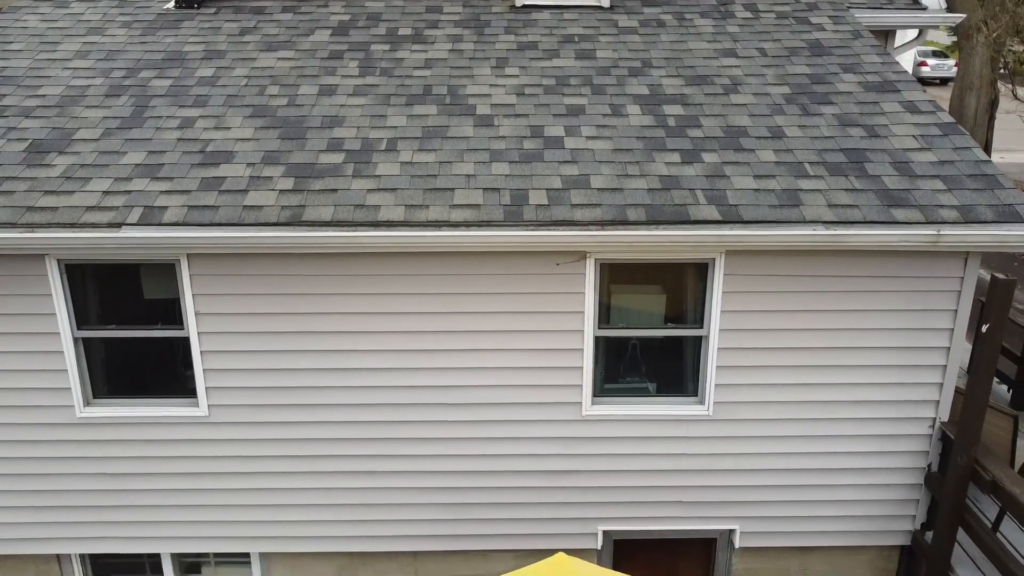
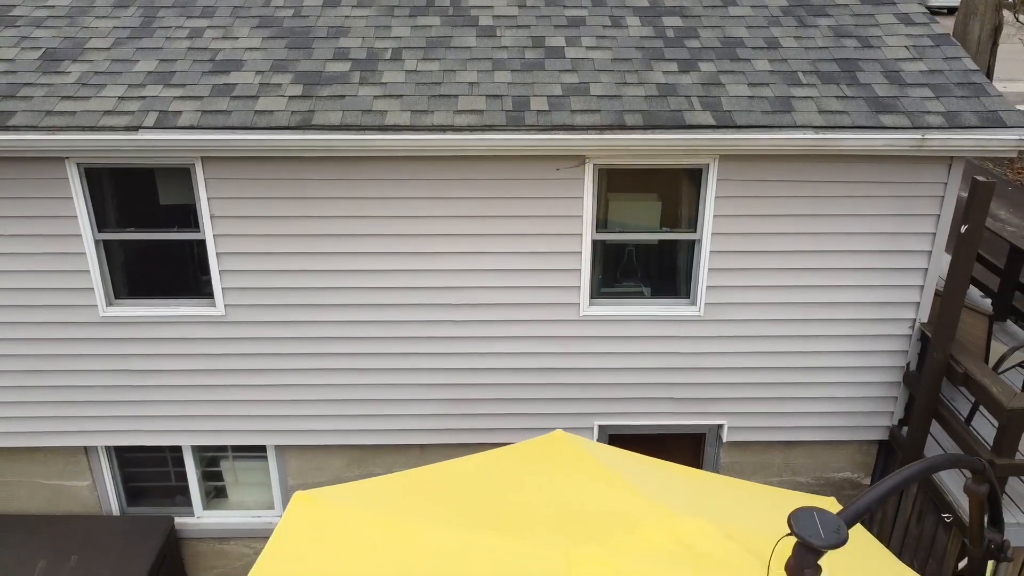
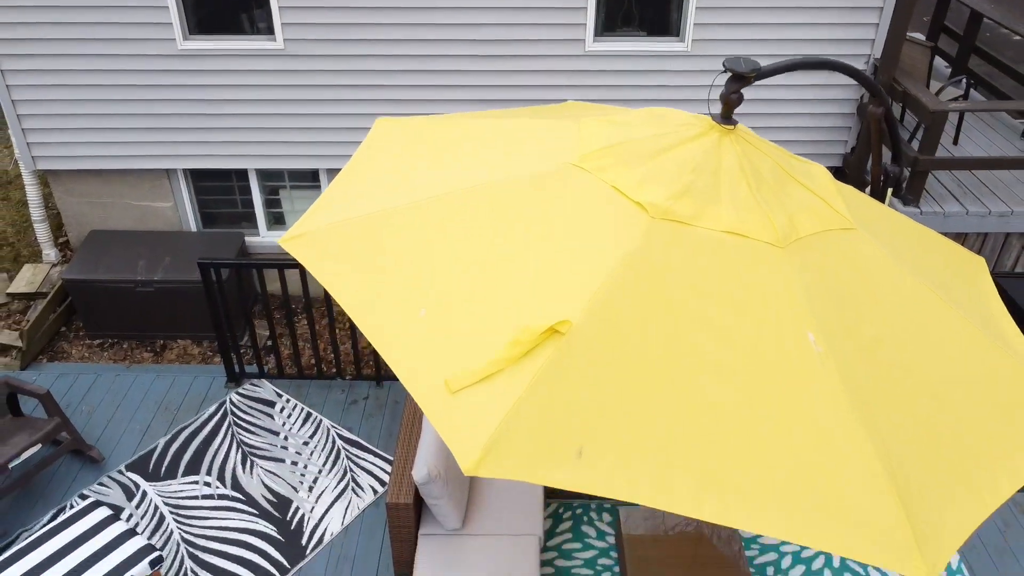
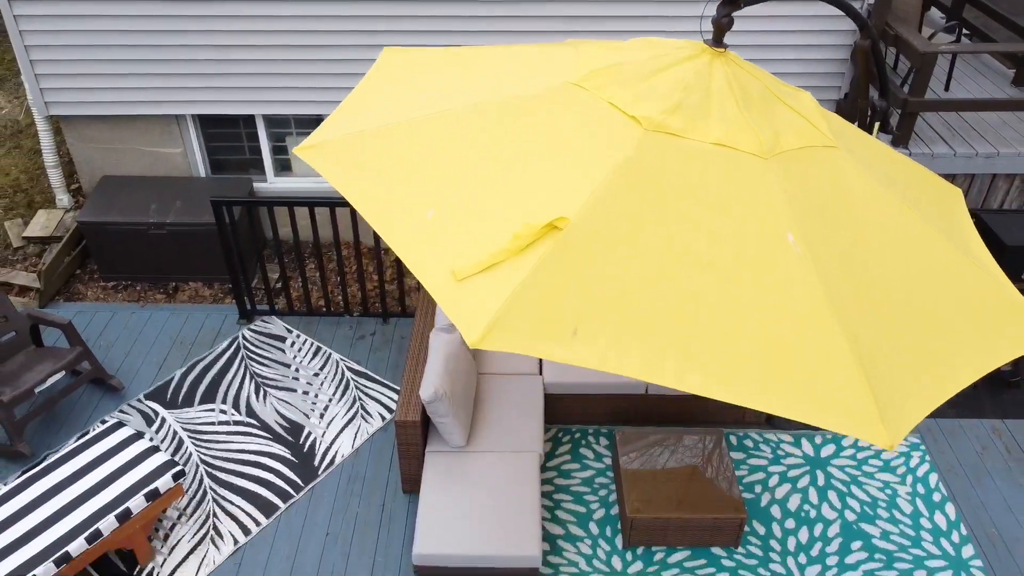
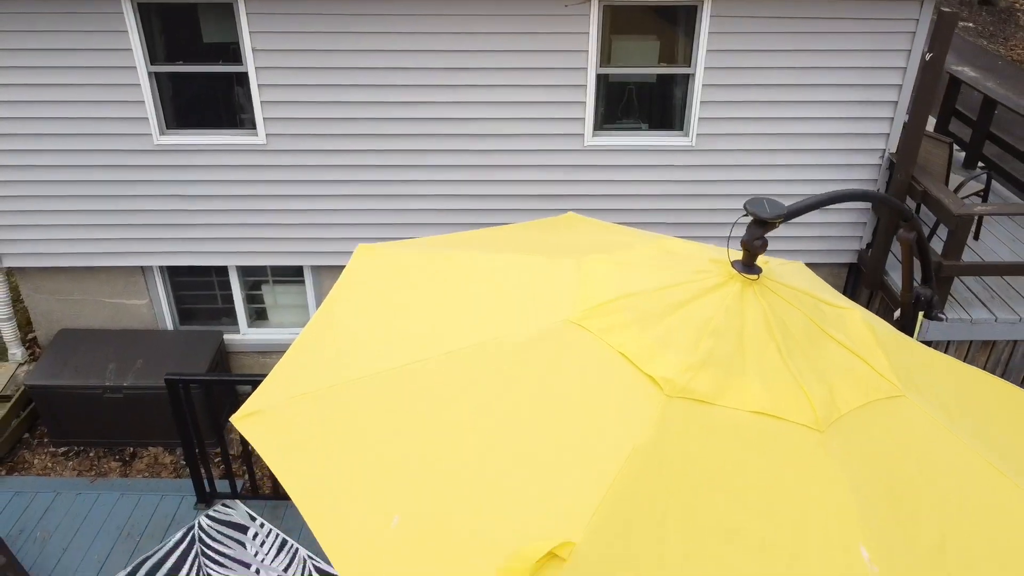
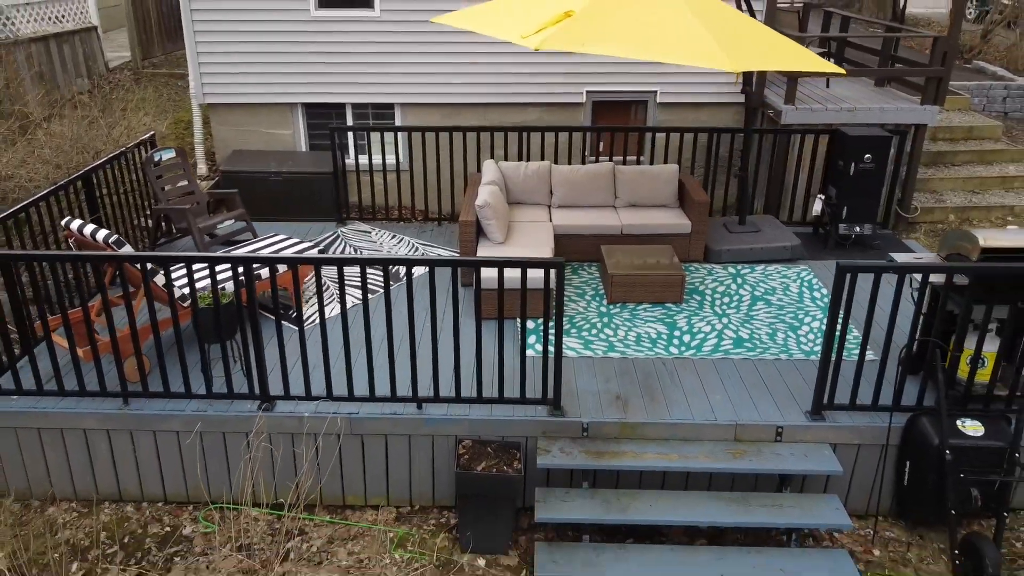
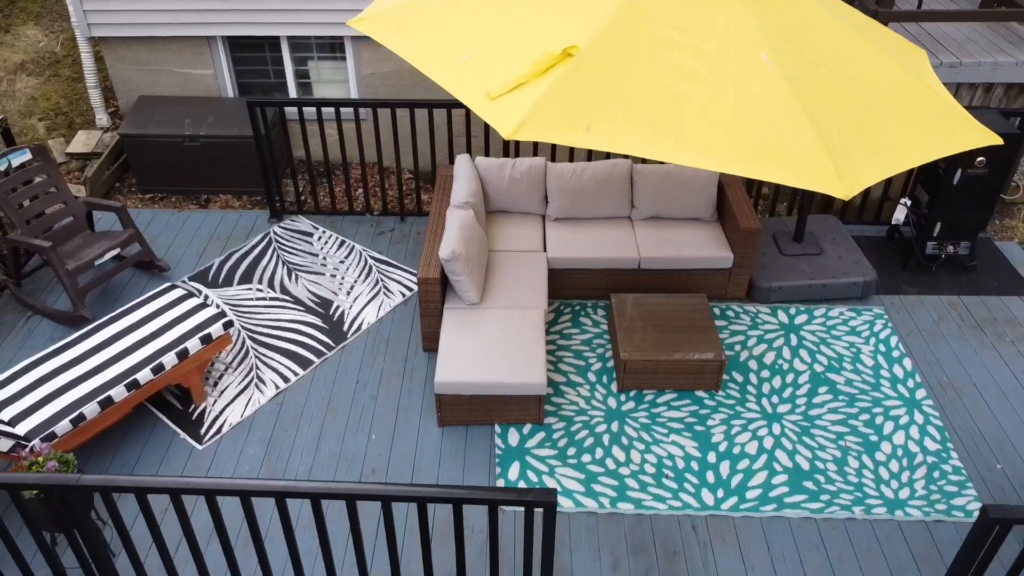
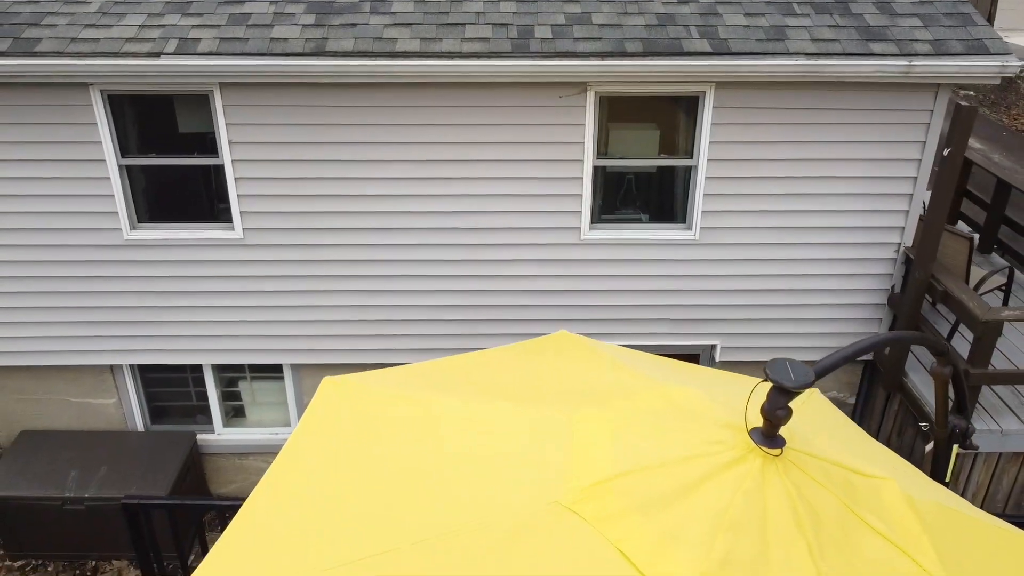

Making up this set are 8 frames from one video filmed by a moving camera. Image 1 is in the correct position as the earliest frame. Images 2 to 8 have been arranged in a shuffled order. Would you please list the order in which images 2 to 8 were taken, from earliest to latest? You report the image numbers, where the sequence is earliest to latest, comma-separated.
2, 8, 5, 3, 4, 7, 6
